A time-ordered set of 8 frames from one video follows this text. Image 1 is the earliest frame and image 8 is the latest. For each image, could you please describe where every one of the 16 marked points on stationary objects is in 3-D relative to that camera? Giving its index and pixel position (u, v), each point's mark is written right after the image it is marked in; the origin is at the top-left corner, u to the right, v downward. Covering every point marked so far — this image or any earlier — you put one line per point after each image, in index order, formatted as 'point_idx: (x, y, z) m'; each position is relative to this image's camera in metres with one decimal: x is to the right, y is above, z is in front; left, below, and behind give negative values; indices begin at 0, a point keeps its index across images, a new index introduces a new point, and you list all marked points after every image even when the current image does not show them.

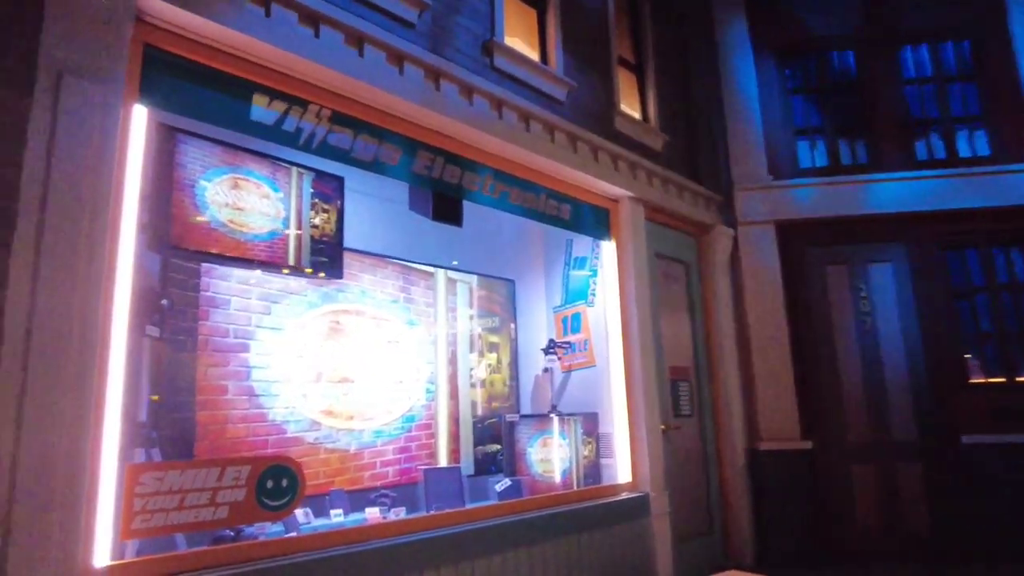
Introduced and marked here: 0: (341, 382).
0: (-1.0, -0.6, +3.8) m
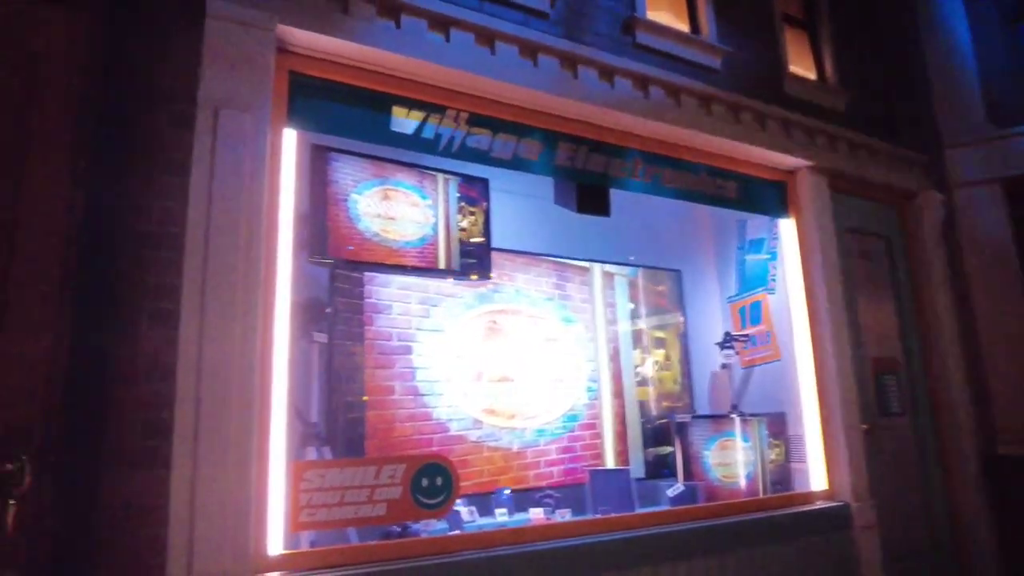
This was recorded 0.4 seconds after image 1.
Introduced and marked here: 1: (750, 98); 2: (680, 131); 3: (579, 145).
0: (-0.1, -0.6, +3.9) m
1: (+1.5, +1.2, +4.2) m
2: (+1.0, +0.9, +3.8) m
3: (+0.4, +0.8, +3.6) m
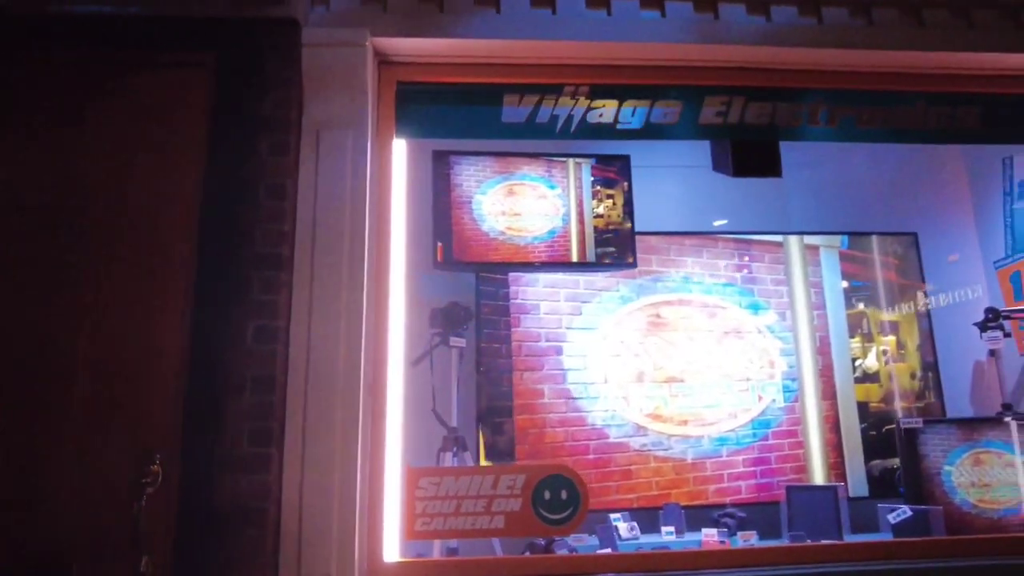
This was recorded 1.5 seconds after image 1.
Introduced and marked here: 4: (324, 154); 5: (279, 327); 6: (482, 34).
0: (+0.8, -0.5, +3.4) m
1: (+2.3, +1.4, +3.1) m
2: (+1.6, +1.1, +3.0) m
3: (+1.0, +0.9, +3.0) m
4: (-0.8, +0.5, +2.6) m
5: (-0.9, -0.1, +2.5) m
6: (-0.1, +1.1, +2.8) m
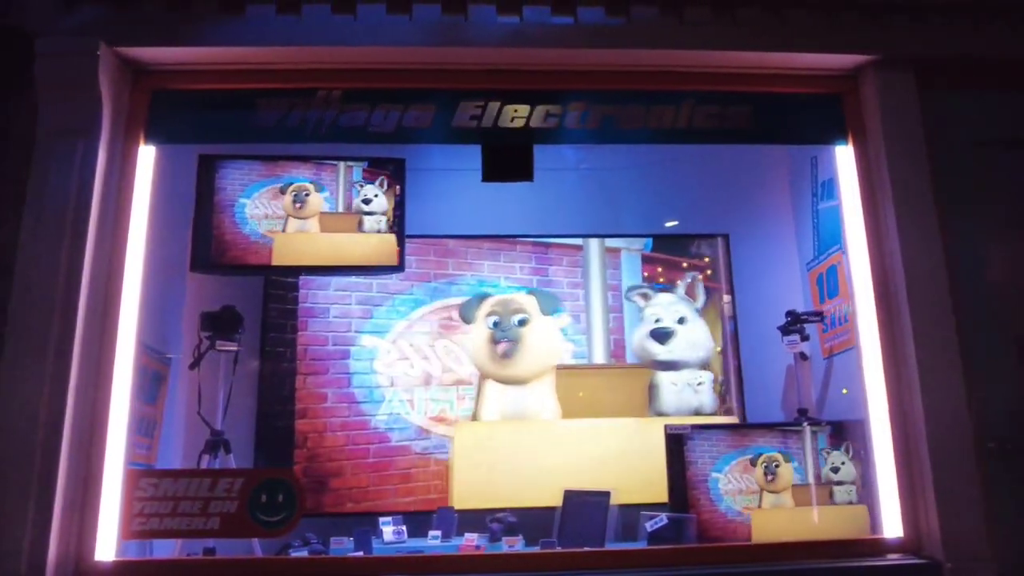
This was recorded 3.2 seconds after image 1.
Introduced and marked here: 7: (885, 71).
0: (-0.3, -0.5, +3.4) m
1: (+1.1, +1.4, +3.1) m
2: (+0.5, +1.0, +2.9) m
3: (-0.1, +0.9, +3.0) m
4: (-1.9, +0.5, +2.7) m
5: (-2.0, -0.2, +2.5) m
6: (-1.3, +1.1, +2.8) m
7: (+1.7, +1.0, +3.1) m
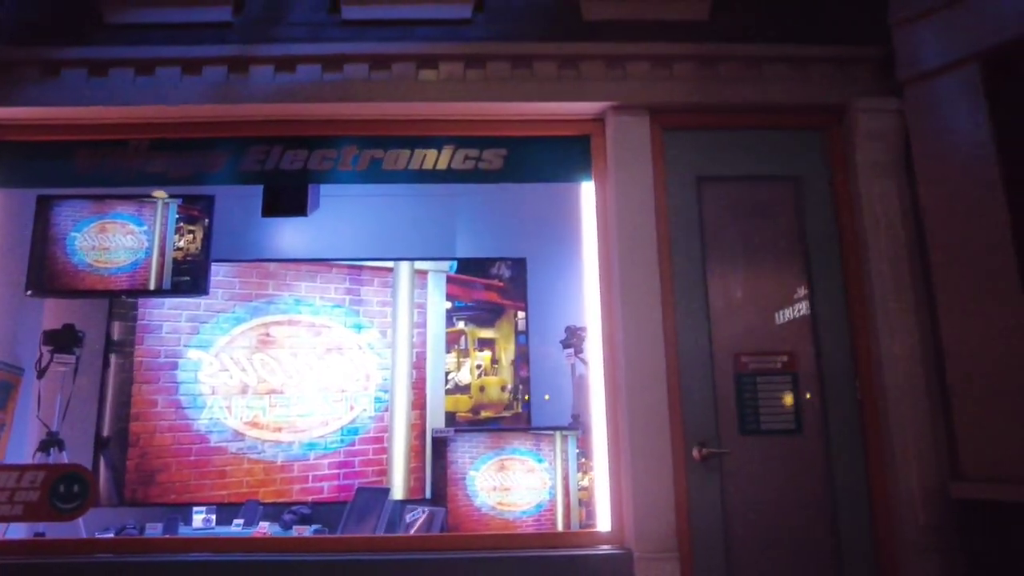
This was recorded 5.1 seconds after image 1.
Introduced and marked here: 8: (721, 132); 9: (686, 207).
0: (-1.4, -0.6, +3.9) m
1: (0.0, +1.3, +3.5) m
2: (-0.6, +0.9, +3.4) m
3: (-1.3, +0.7, +3.5) m
4: (-3.1, +0.4, +3.2) m
5: (-3.2, -0.3, +3.1) m
6: (-2.4, +0.9, +3.3) m
7: (+0.6, +0.9, +3.4) m
8: (+1.1, +0.8, +3.5) m
9: (+0.9, +0.4, +3.4) m
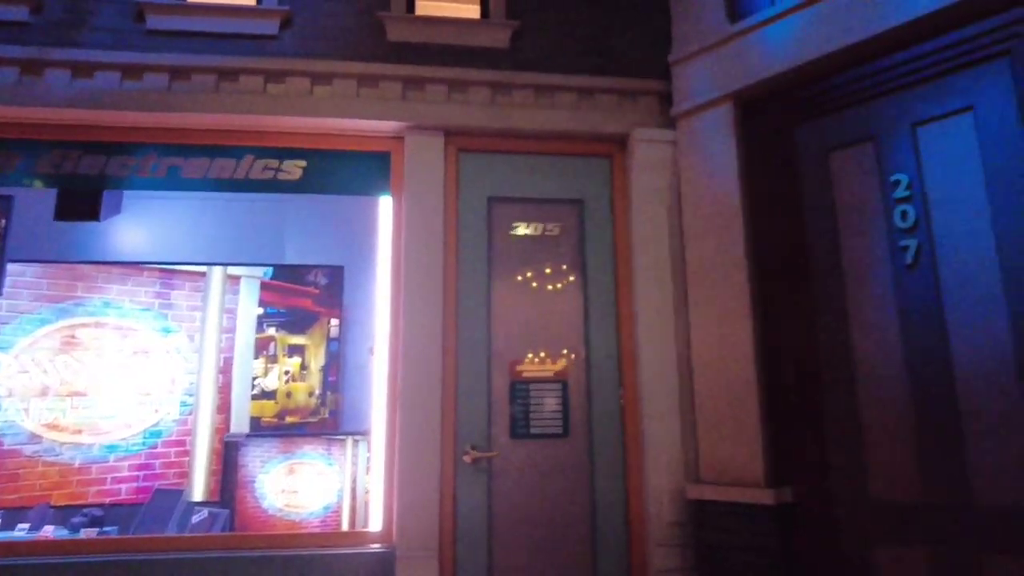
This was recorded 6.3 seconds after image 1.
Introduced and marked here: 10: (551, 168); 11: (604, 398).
0: (-2.6, -0.6, +3.9) m
1: (-1.1, +1.3, +3.6) m
2: (-1.7, +0.9, +3.4) m
3: (-2.4, +0.7, +3.5) m
4: (-4.1, +0.4, +3.1) m
5: (-4.3, -0.3, +2.9) m
6: (-3.5, +1.0, +3.2) m
7: (-0.5, +0.8, +3.6) m
8: (0.0, +0.8, +3.7) m
9: (-0.2, +0.4, +3.6) m
10: (+0.2, +0.7, +3.7) m
11: (+0.5, -0.6, +3.5) m
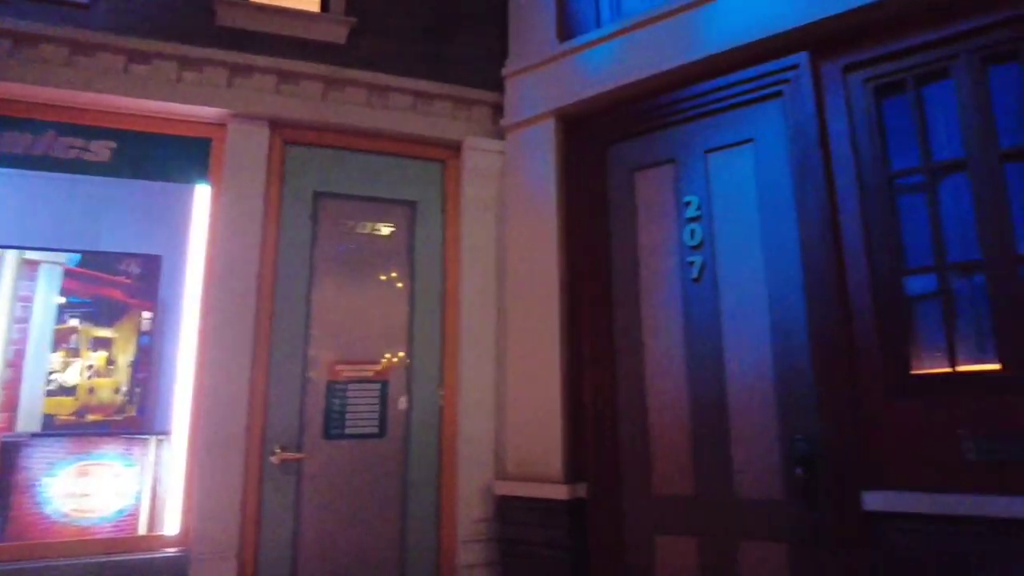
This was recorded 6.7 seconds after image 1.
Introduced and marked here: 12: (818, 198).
0: (-3.6, -0.5, +3.4) m
1: (-2.0, +1.3, +3.4) m
2: (-2.6, +1.0, +3.1) m
3: (-3.2, +0.8, +3.1) m
4: (-4.9, +0.6, +2.3) m
5: (-5.0, -0.1, +2.2) m
6: (-4.3, +1.1, +2.6) m
7: (-1.4, +0.9, +3.5) m
8: (-0.9, +0.8, +3.7) m
9: (-1.1, +0.4, +3.5) m
10: (-0.7, +0.7, +3.8) m
11: (-0.5, -0.6, +3.5) m
12: (+1.3, +0.4, +2.8) m
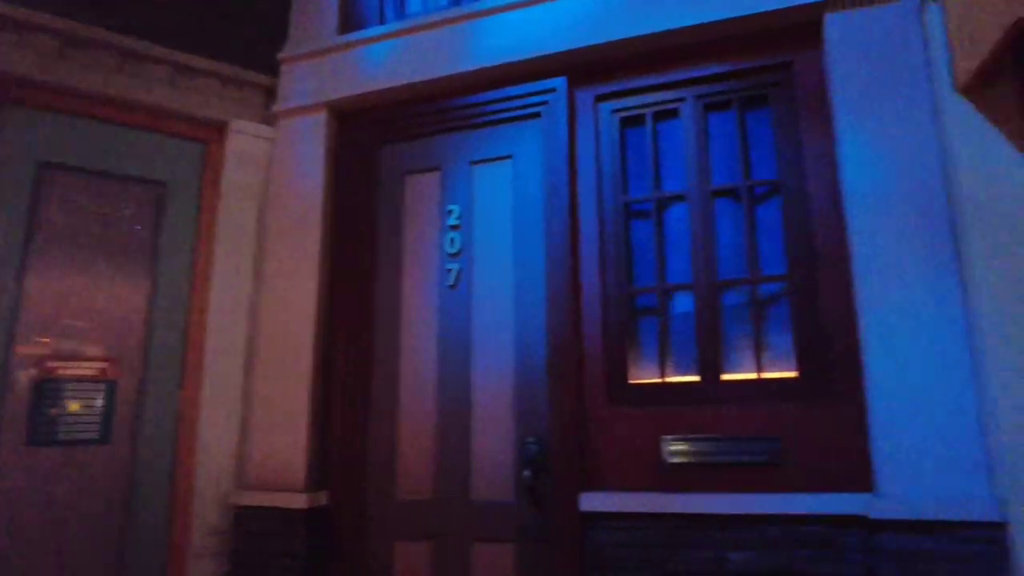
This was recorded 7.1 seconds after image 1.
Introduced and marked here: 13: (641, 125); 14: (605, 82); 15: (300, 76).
0: (-4.7, -0.3, +2.3) m
1: (-3.0, +1.4, +2.7) m
2: (-3.6, +1.1, +2.3) m
3: (-4.2, +1.0, +2.1) m
4: (-5.7, +0.9, +1.0) m
5: (-5.8, +0.2, +0.7) m
6: (-5.1, +1.3, +1.4) m
7: (-2.6, +1.0, +2.9) m
8: (-2.1, +0.8, +3.3) m
9: (-2.3, +0.5, +3.1) m
10: (-2.0, +0.7, +3.4) m
11: (-1.7, -0.5, +3.2) m
12: (+0.2, +0.3, +3.0) m
13: (+0.6, +0.7, +3.0) m
14: (+0.4, +1.0, +3.1) m
15: (-1.2, +1.2, +3.6) m
